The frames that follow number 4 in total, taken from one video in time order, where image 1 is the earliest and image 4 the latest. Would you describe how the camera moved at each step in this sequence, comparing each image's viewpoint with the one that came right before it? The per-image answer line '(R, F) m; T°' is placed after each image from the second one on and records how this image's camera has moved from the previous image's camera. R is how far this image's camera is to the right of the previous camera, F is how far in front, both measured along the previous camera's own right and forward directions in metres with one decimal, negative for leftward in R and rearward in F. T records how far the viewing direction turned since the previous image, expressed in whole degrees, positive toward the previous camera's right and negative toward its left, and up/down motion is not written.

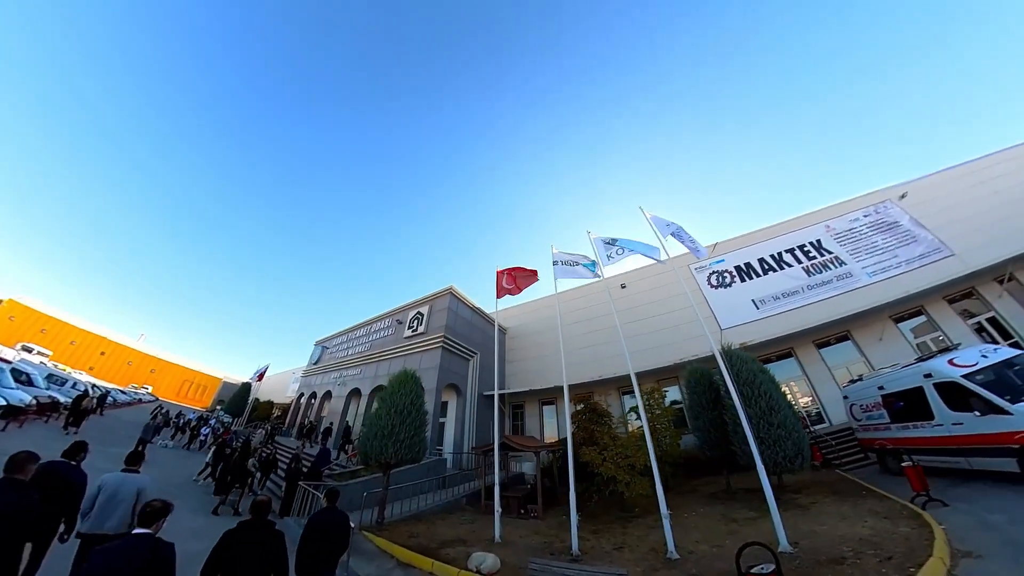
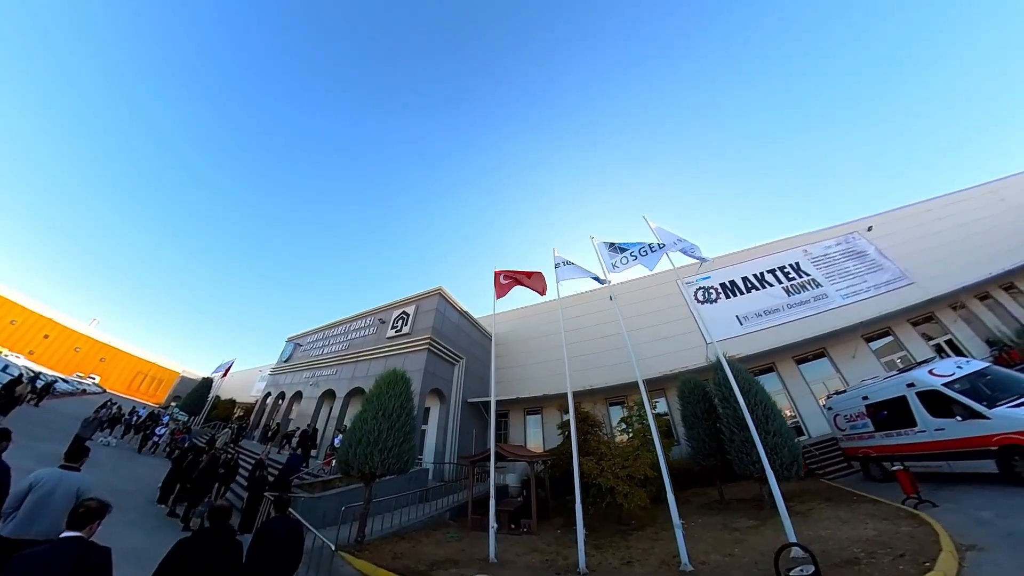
(-1.2, +0.4) m; +7°
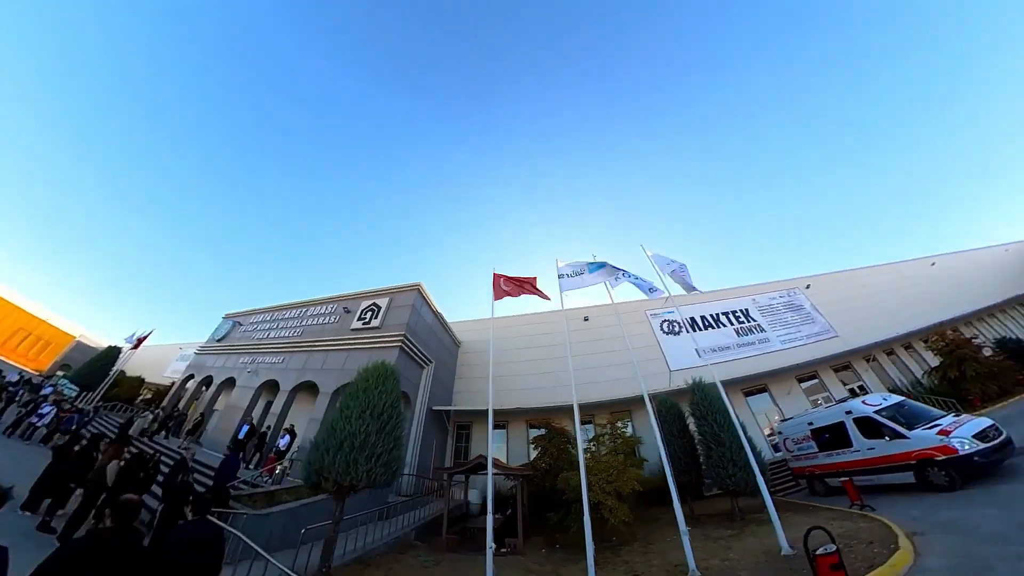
(-2.4, +0.7) m; +14°
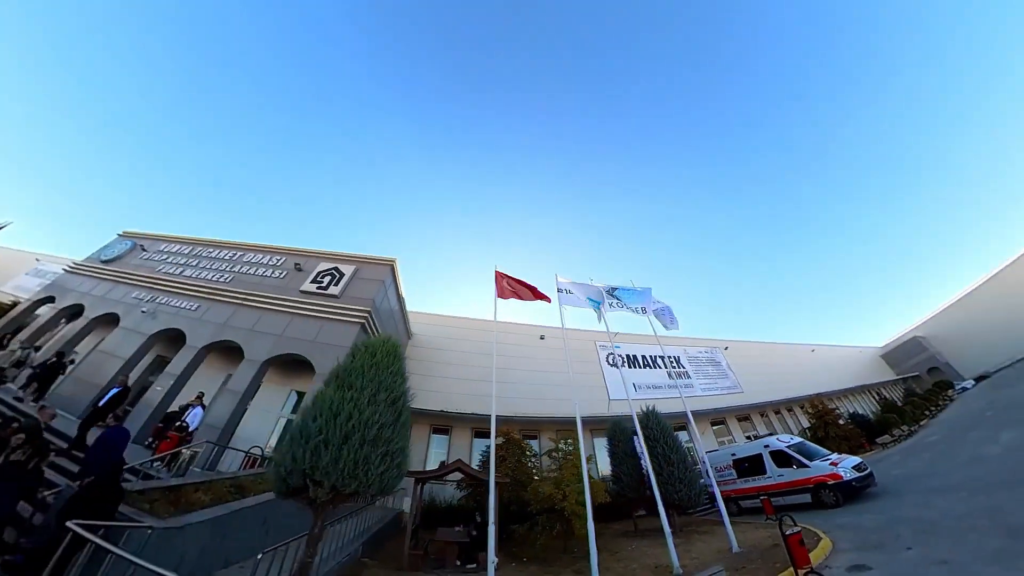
(-2.9, +1.1) m; +19°
